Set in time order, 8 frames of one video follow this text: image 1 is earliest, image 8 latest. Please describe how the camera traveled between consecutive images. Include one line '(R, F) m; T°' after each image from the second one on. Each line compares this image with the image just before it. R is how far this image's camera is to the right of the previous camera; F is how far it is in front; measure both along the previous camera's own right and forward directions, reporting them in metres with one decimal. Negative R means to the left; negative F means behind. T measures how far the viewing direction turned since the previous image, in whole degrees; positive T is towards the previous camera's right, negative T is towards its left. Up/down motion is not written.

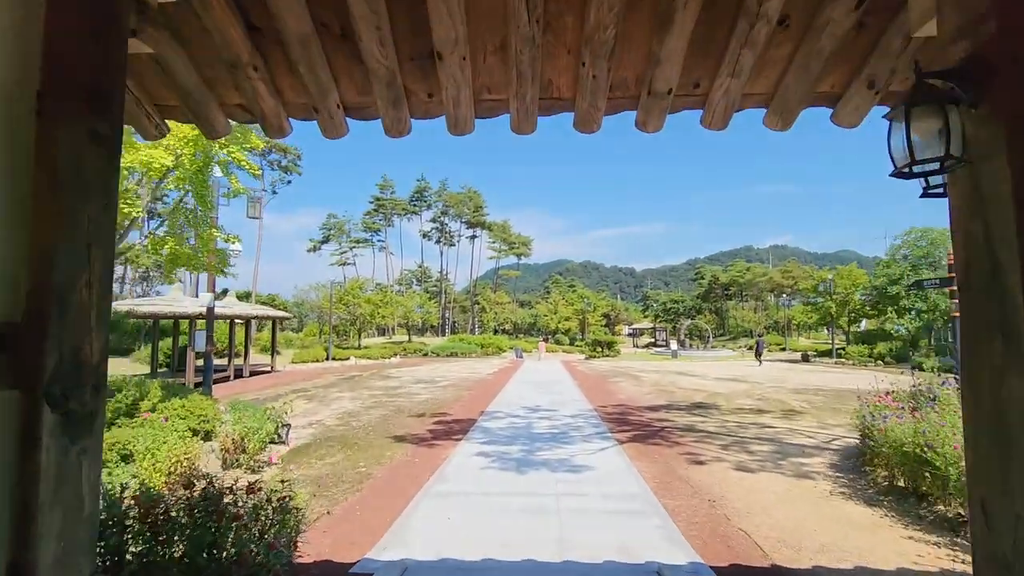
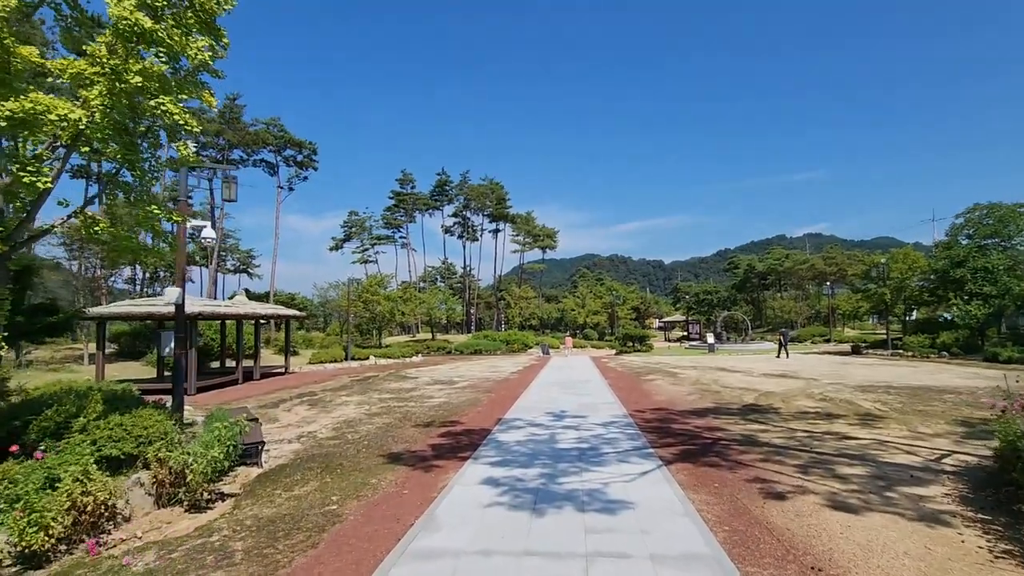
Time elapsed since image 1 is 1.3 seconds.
(+0.2, +1.6) m; -3°
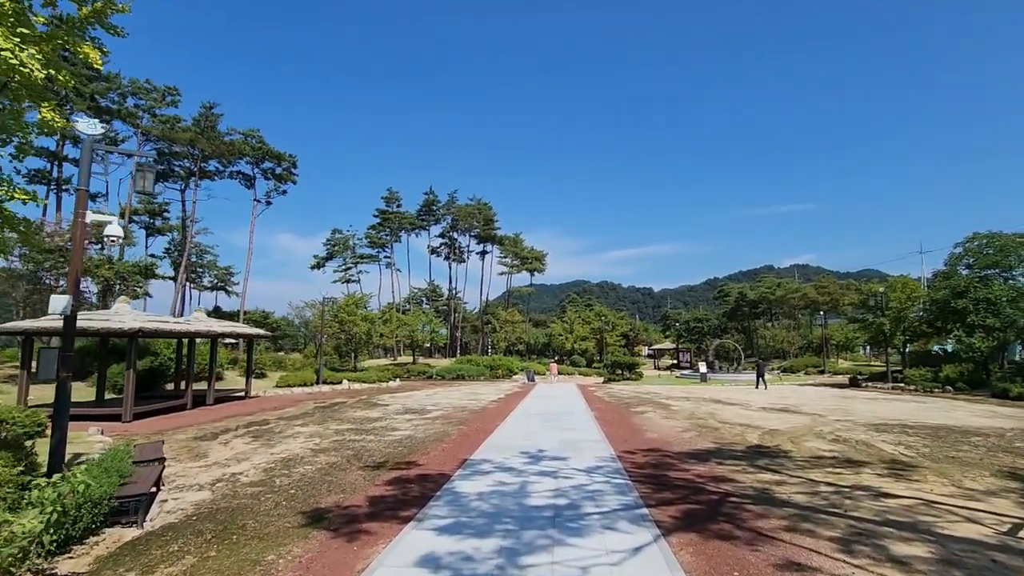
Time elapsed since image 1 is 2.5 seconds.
(+0.3, +1.5) m; +1°
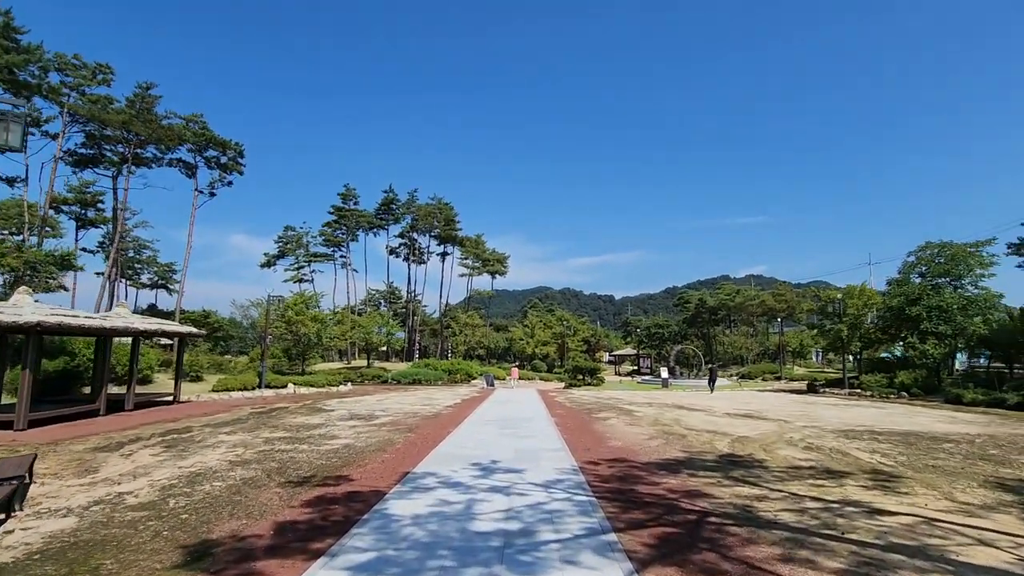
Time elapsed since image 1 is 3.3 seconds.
(+0.2, +1.0) m; +4°
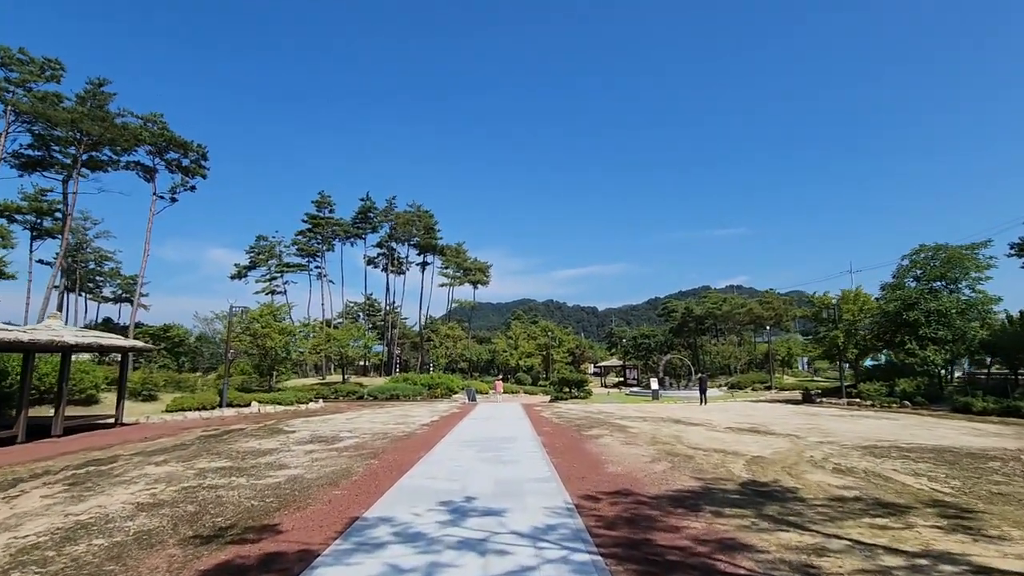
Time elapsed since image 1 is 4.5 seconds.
(+0.1, +1.6) m; +2°
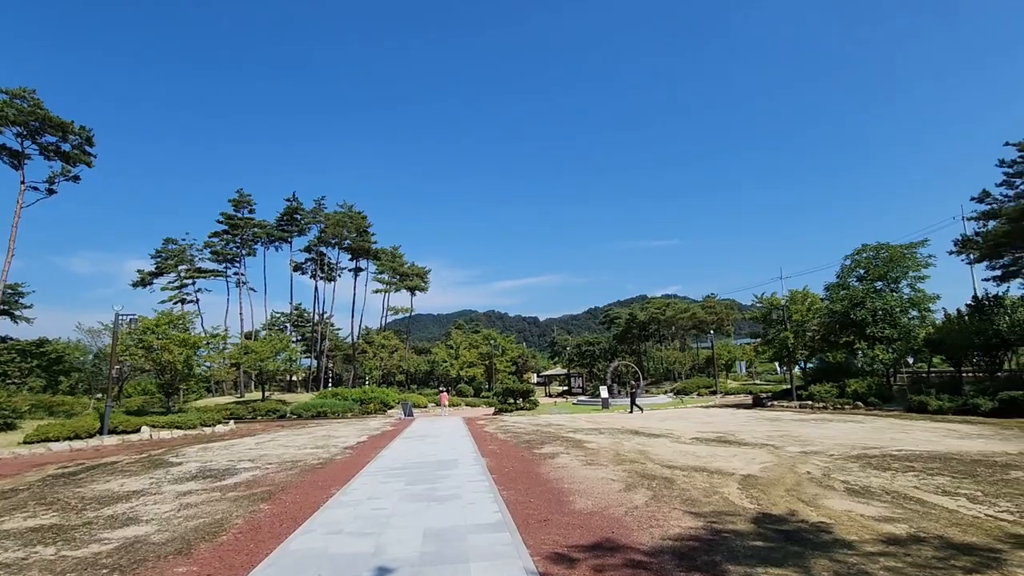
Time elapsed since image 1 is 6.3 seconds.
(+0.1, +2.2) m; +6°
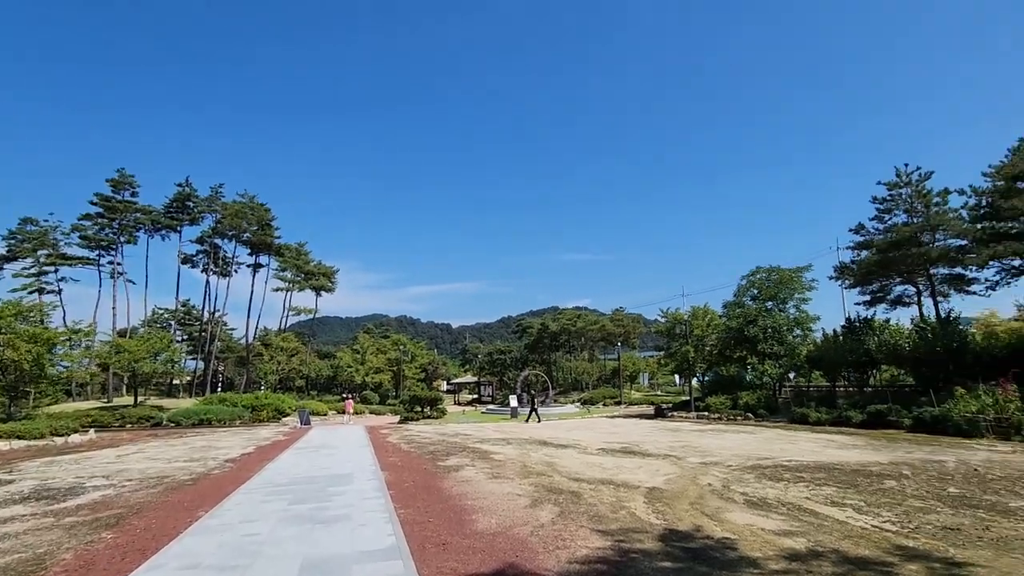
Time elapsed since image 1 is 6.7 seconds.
(+0.1, +0.5) m; +9°
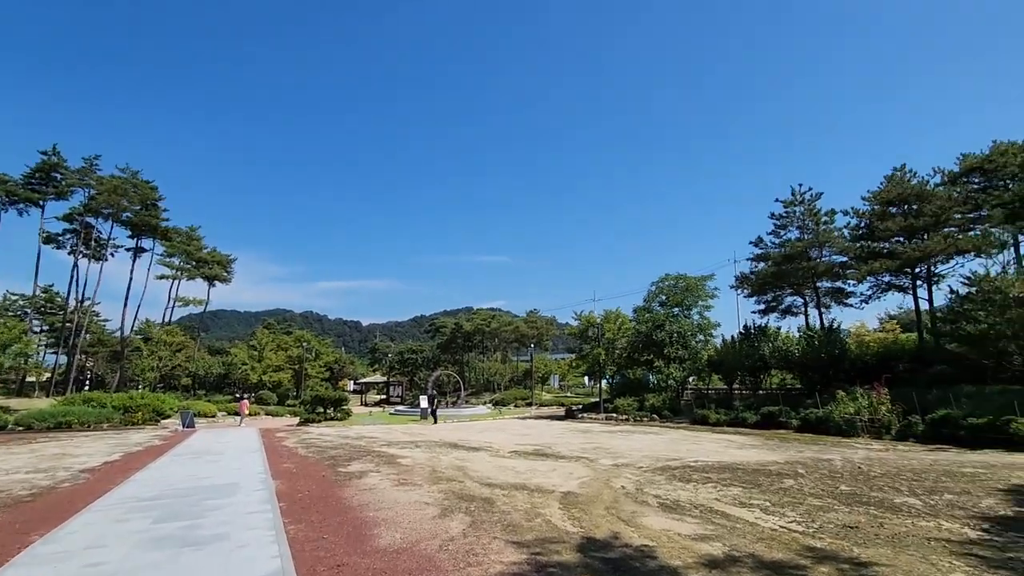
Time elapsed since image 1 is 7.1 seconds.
(0.0, +0.5) m; +9°
